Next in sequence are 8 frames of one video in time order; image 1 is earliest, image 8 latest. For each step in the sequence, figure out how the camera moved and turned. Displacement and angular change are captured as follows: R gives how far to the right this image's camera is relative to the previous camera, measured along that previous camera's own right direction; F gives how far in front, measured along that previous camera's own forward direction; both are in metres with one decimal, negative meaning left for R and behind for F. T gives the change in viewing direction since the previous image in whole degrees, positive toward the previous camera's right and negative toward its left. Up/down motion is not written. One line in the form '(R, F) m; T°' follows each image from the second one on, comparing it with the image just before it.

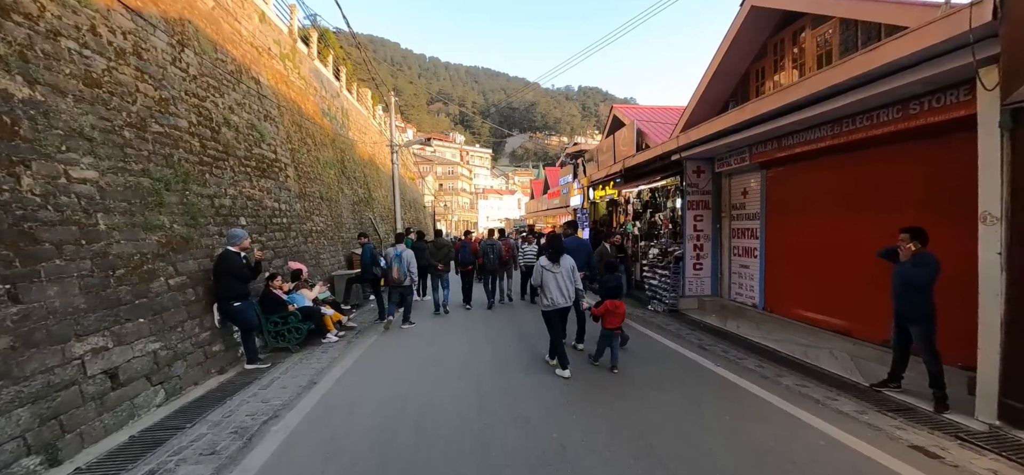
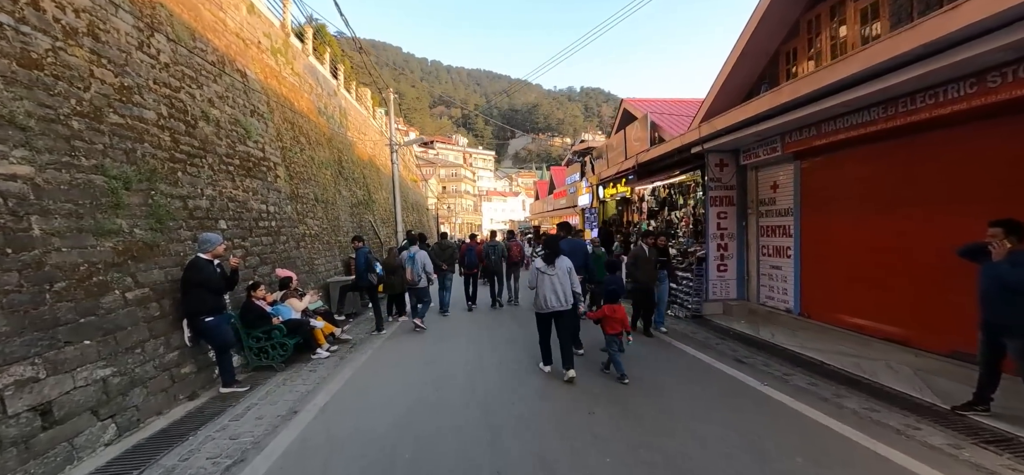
(-0.1, +0.7) m; -1°
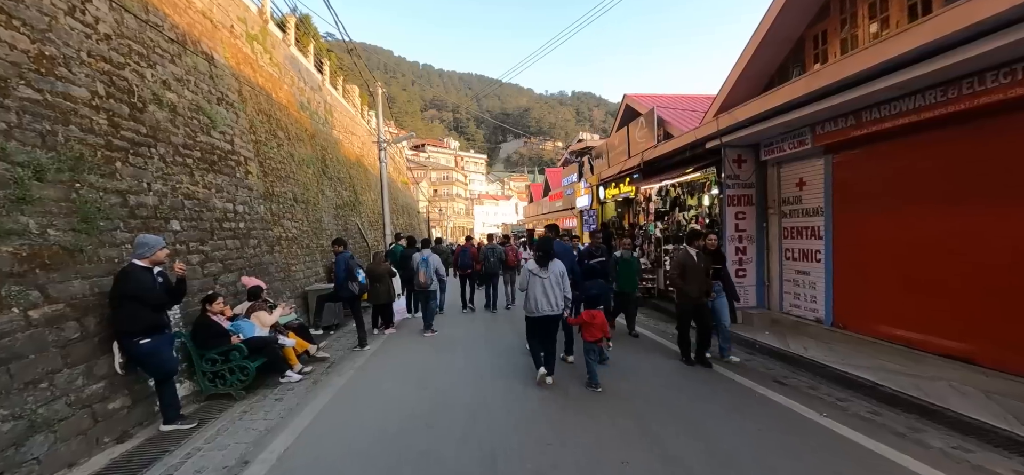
(-0.2, +0.8) m; +1°
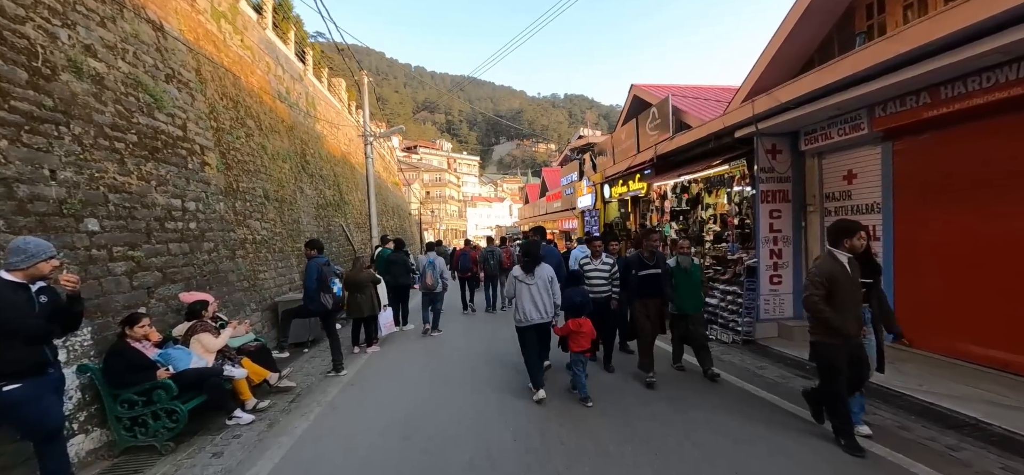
(-0.2, +1.0) m; +1°
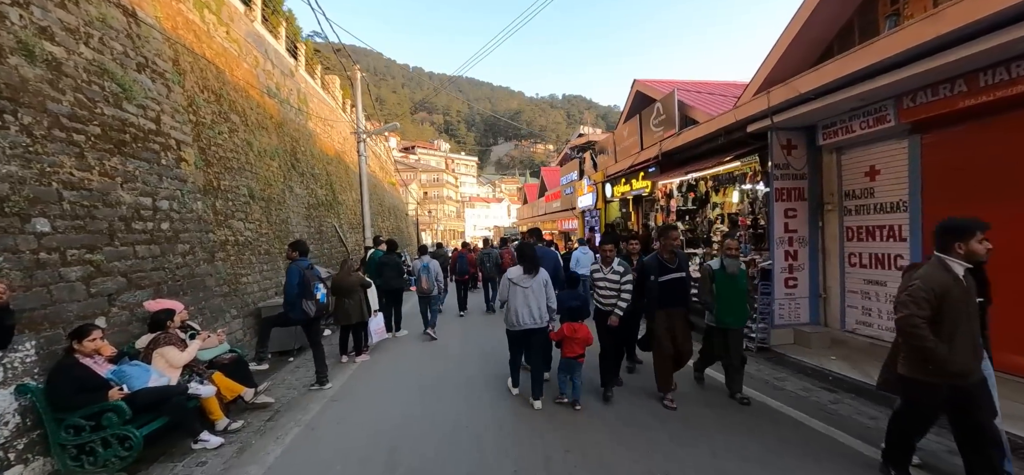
(0.0, +0.4) m; 0°
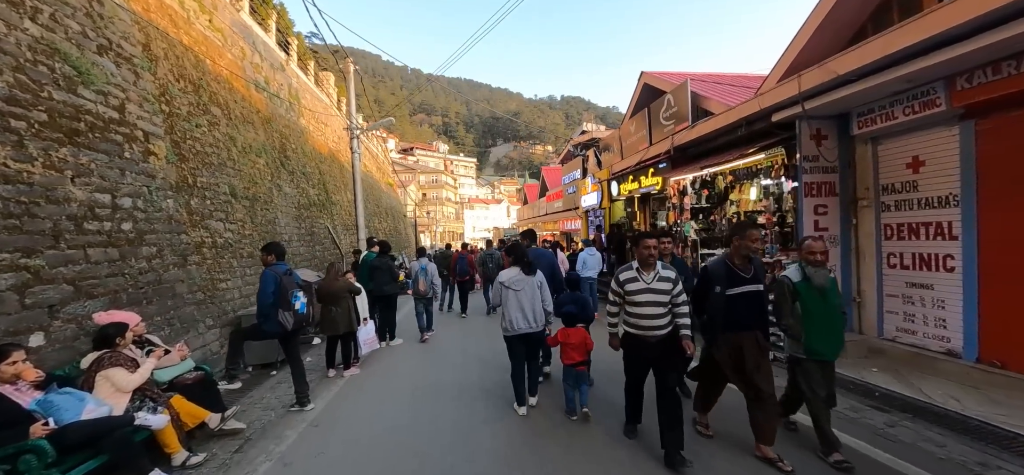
(-0.1, +0.6) m; 0°
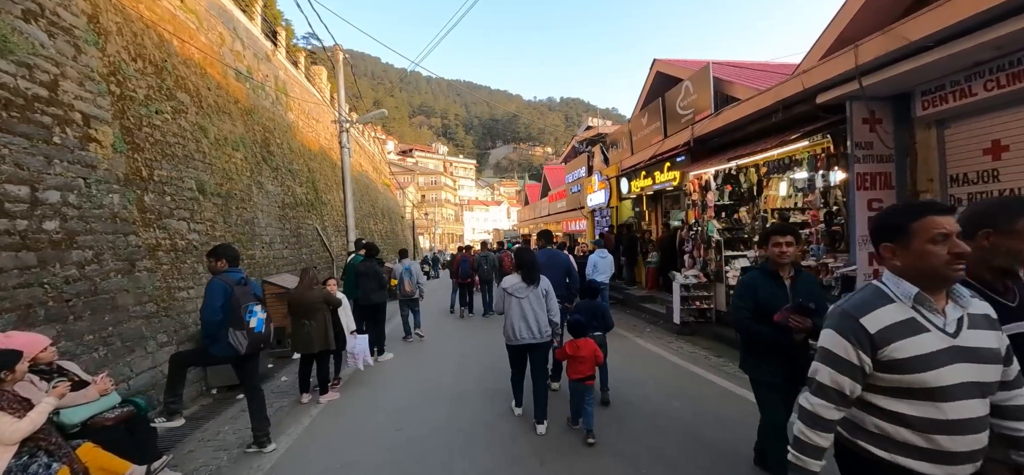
(-0.1, +0.8) m; 0°
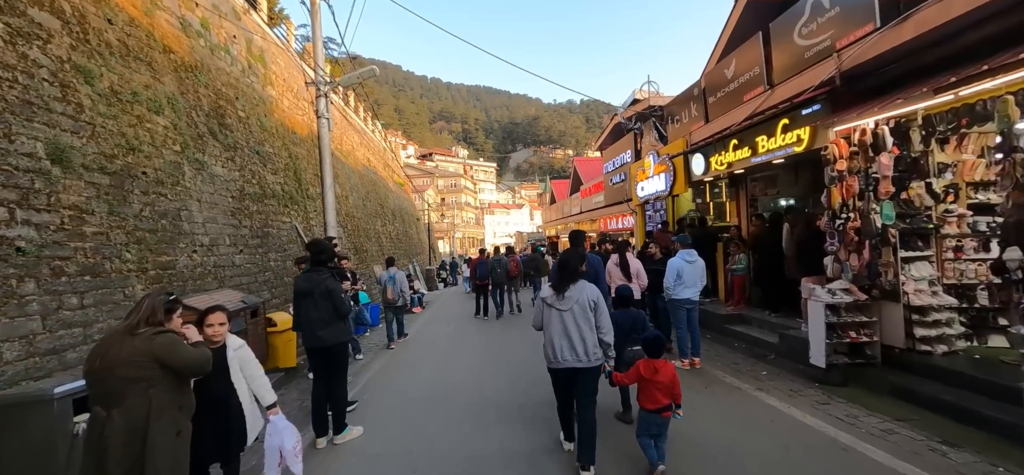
(-0.3, +2.6) m; -3°
